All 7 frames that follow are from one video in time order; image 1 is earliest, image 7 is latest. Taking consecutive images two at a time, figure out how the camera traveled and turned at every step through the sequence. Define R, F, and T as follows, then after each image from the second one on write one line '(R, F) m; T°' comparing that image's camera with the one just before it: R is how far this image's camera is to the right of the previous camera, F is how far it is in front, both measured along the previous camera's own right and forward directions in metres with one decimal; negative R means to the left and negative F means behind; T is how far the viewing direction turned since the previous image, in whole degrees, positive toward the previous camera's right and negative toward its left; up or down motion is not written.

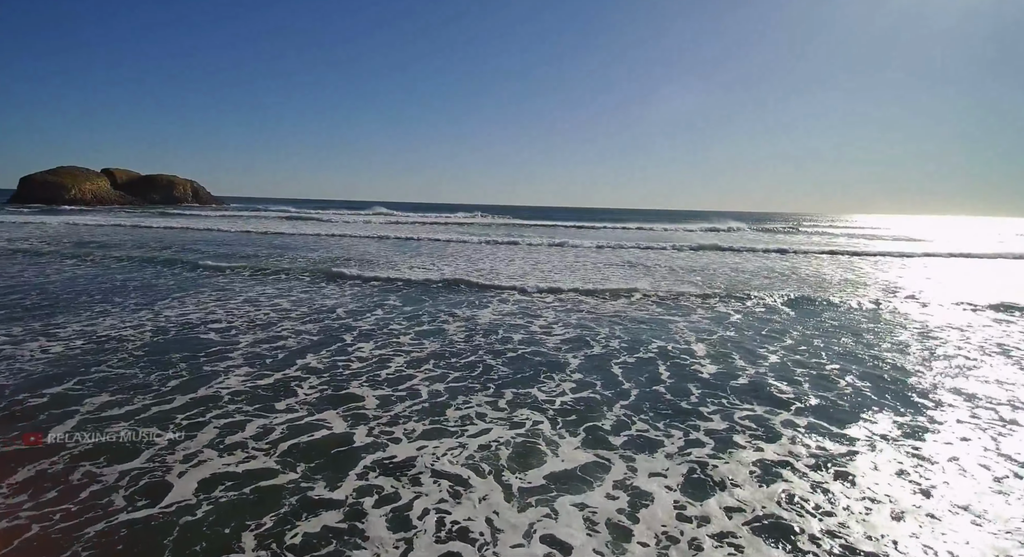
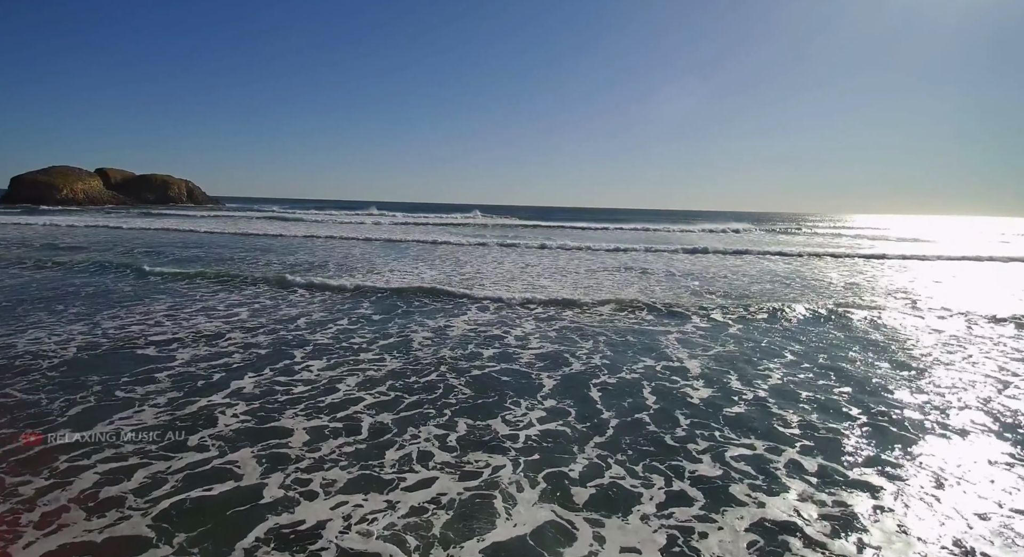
(+0.5, +1.0) m; 0°
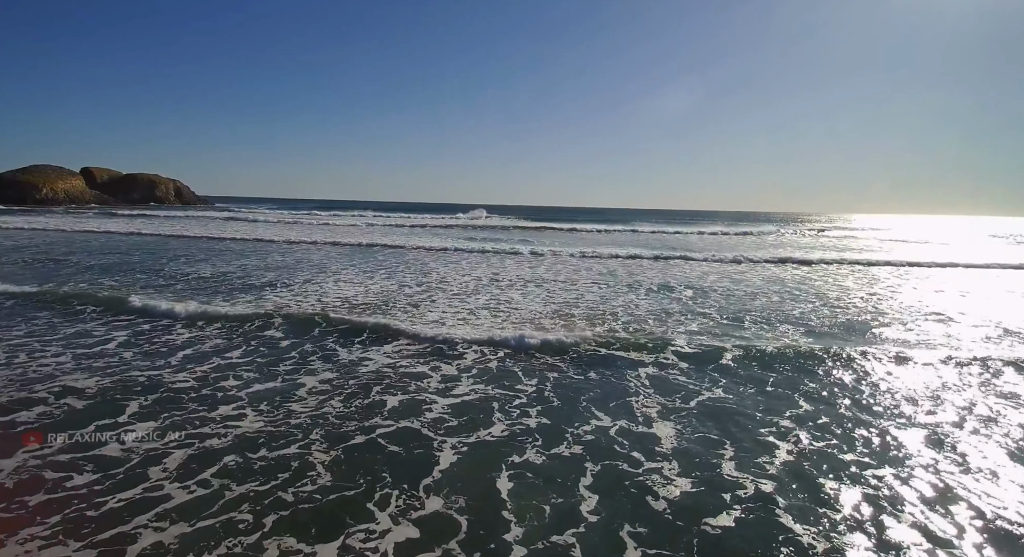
(+1.2, +2.2) m; -1°
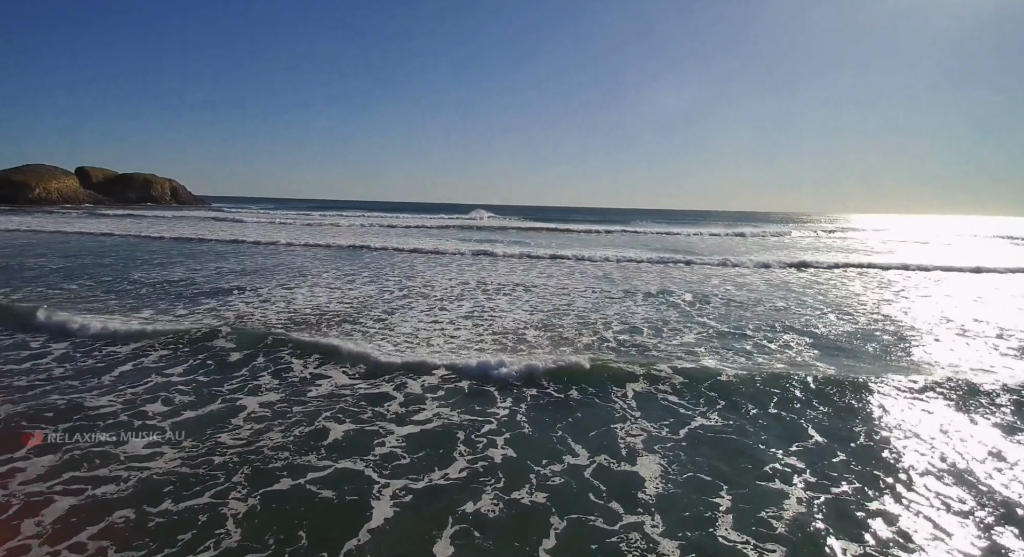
(+0.4, +0.9) m; 0°
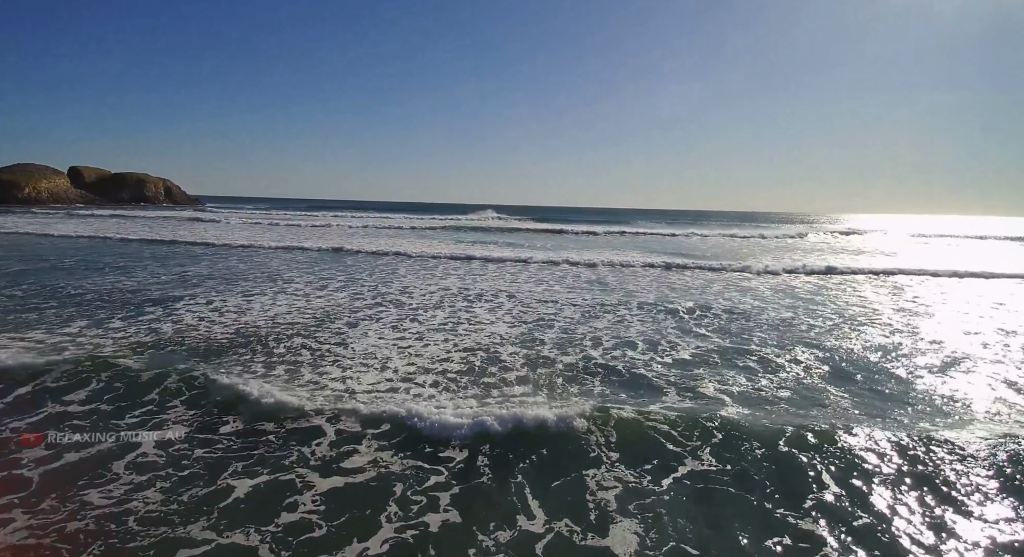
(+0.5, +1.1) m; 0°
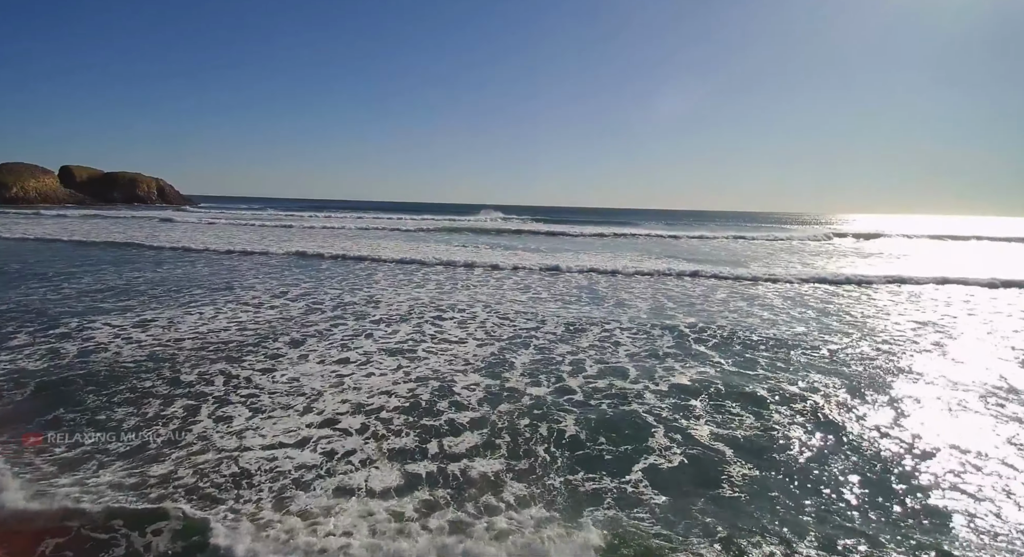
(+0.6, +1.4) m; 0°
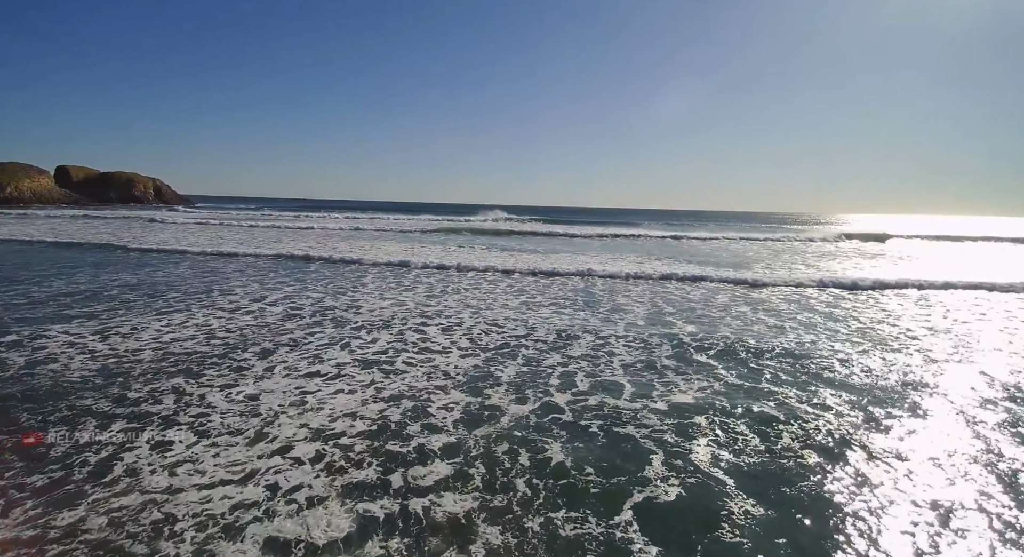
(+0.2, +0.6) m; 0°
